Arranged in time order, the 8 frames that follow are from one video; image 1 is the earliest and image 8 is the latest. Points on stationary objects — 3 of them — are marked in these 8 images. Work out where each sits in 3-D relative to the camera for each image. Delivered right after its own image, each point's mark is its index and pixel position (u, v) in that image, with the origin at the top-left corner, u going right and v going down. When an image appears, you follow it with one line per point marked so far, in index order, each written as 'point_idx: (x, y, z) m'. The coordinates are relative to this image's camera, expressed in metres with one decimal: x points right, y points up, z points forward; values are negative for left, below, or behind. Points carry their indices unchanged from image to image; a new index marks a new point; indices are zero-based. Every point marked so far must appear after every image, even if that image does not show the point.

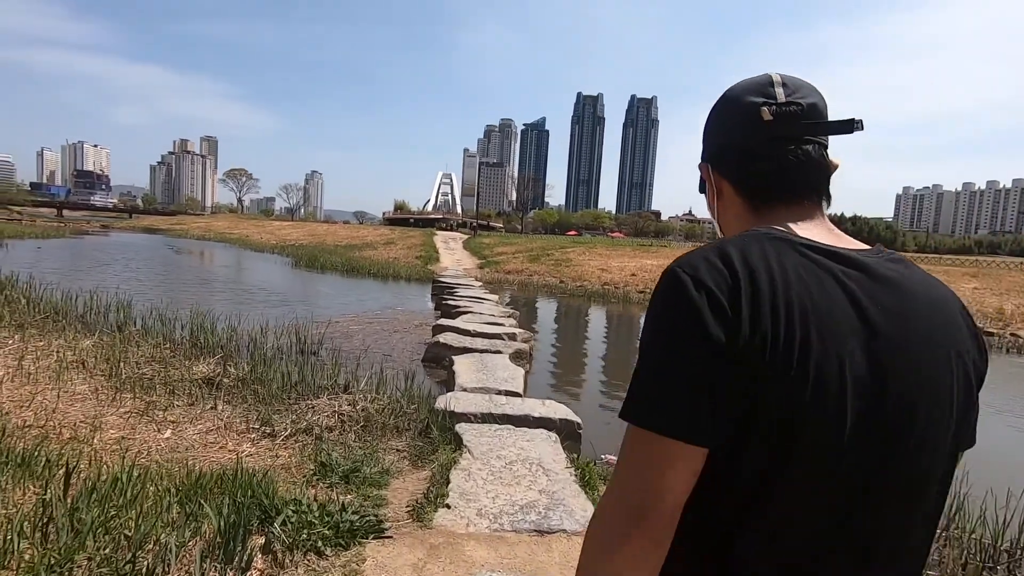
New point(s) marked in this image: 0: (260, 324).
0: (-5.3, -0.8, +11.4) m
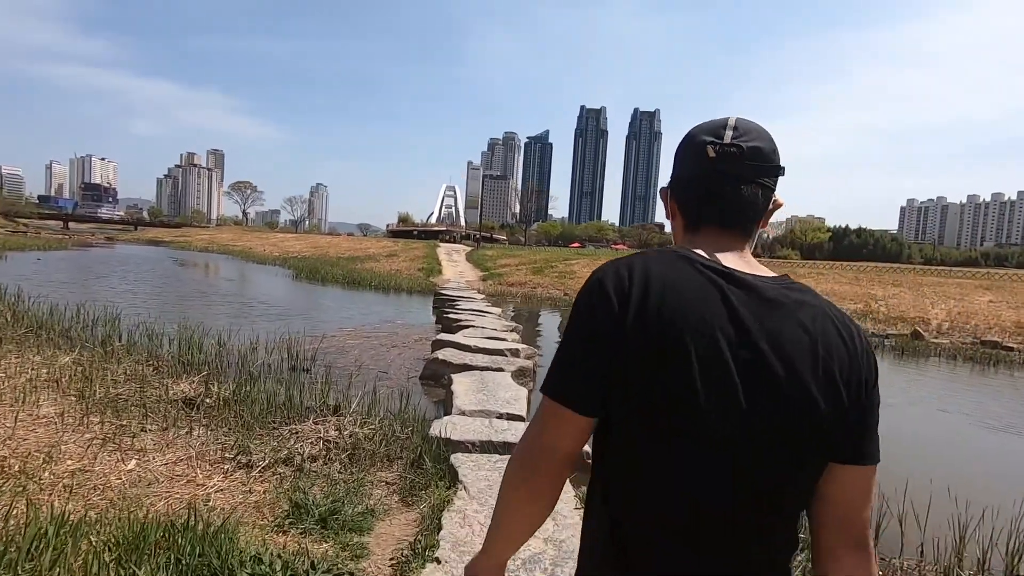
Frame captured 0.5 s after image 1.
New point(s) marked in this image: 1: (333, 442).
0: (-5.3, -1.0, +10.9) m
1: (-1.7, -1.5, +5.2) m
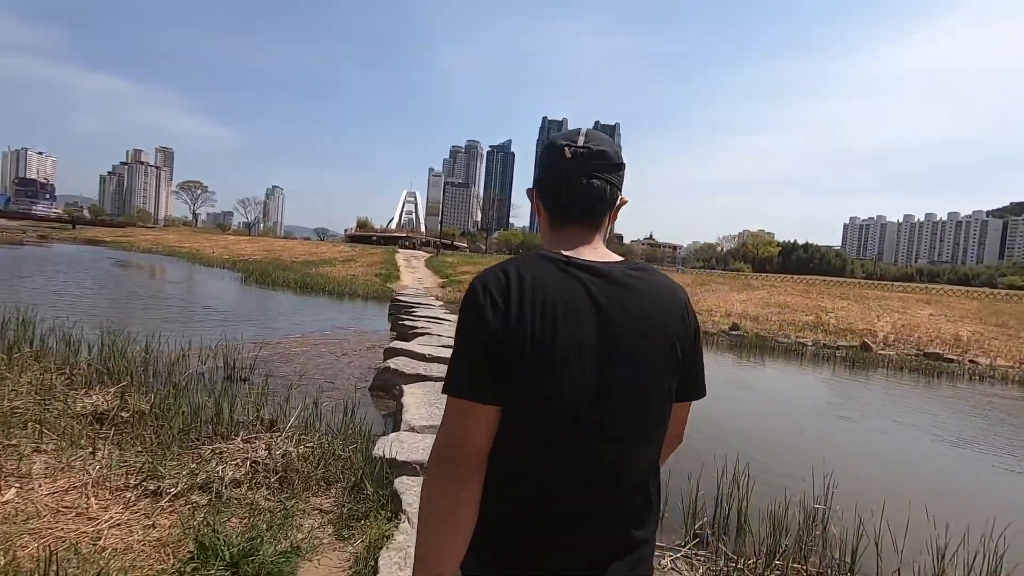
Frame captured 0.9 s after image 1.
0: (-6.1, -1.1, +10.0) m
1: (-2.1, -1.5, +4.6) m
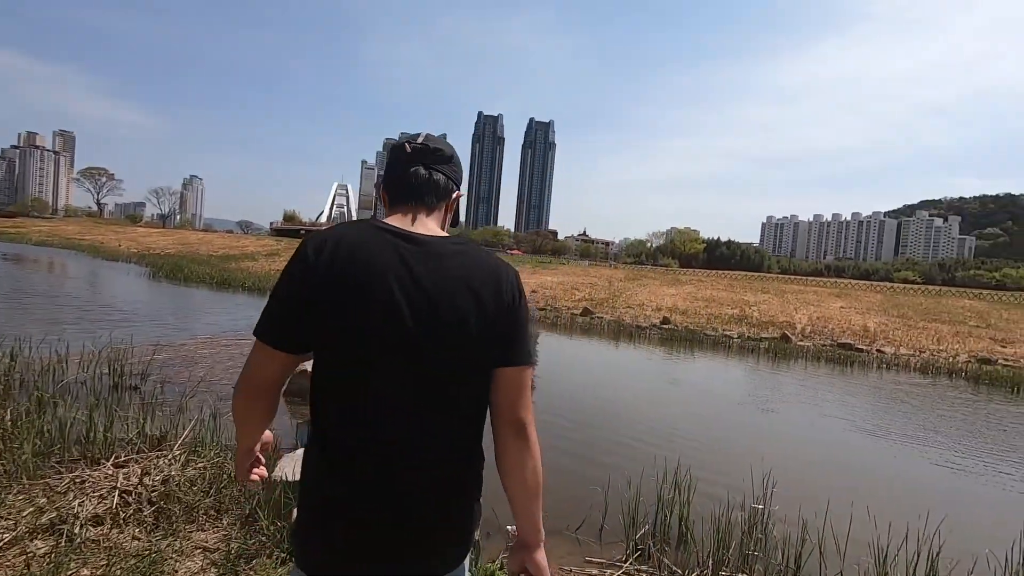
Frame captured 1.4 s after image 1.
0: (-7.3, -1.0, +8.8) m
1: (-2.7, -1.5, +3.8) m
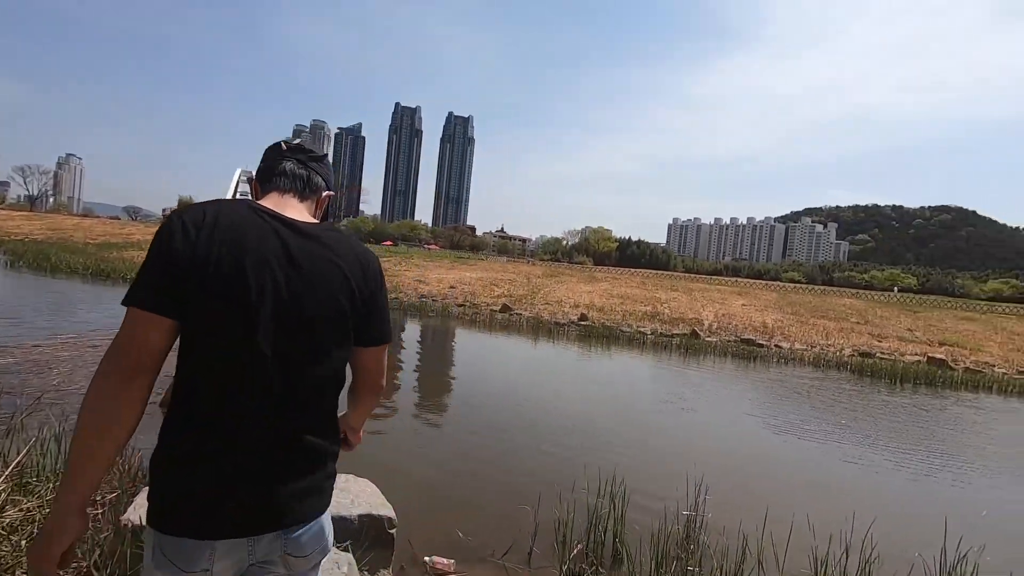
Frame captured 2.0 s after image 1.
0: (-8.4, -0.9, +7.0) m
1: (-3.2, -1.4, +2.9) m
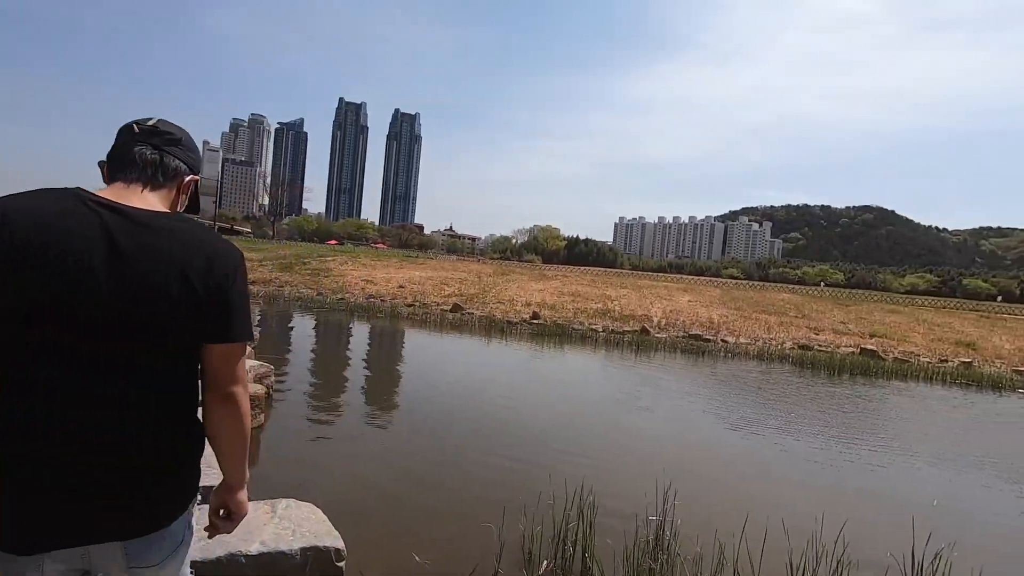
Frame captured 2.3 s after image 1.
0: (-8.9, -0.9, +5.9) m
1: (-3.3, -1.4, +2.2) m
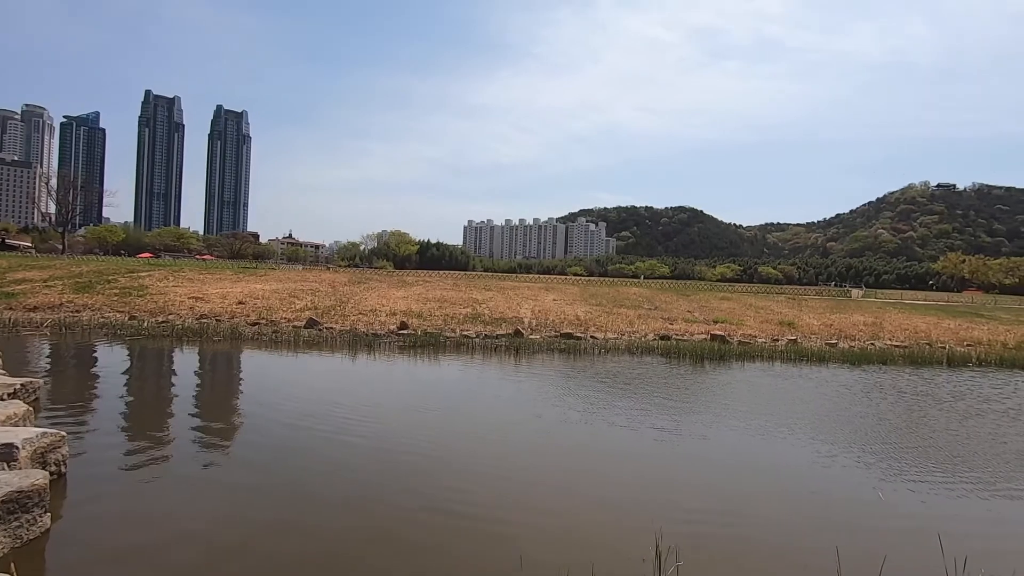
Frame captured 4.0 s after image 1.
0: (-9.2, -1.5, +2.1) m
1: (-2.8, -1.7, +0.1) m
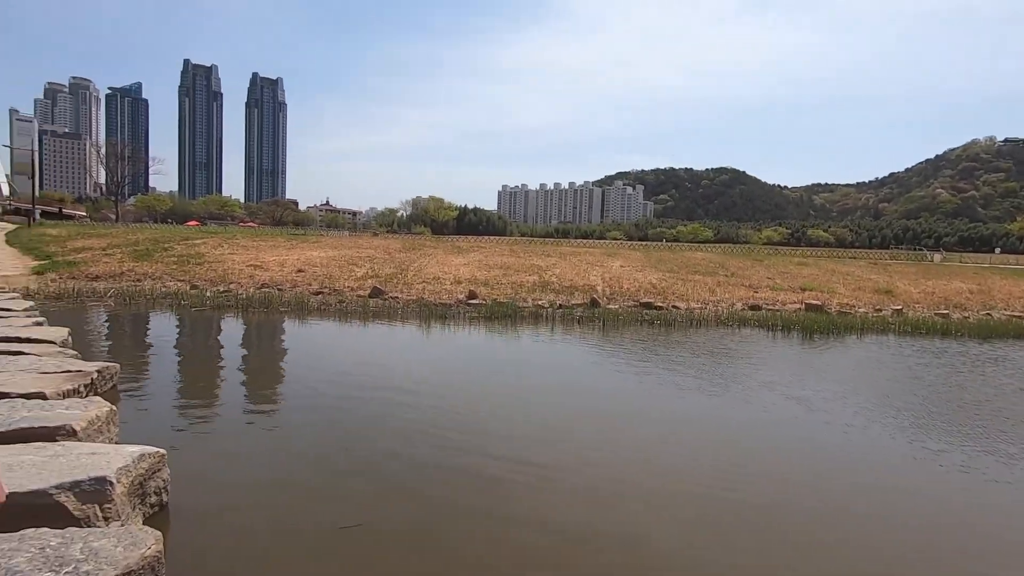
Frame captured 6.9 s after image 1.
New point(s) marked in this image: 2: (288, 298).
0: (-7.6, -1.5, +1.1) m
1: (-1.3, -1.8, -1.3) m
2: (-7.6, -0.4, +18.3) m
